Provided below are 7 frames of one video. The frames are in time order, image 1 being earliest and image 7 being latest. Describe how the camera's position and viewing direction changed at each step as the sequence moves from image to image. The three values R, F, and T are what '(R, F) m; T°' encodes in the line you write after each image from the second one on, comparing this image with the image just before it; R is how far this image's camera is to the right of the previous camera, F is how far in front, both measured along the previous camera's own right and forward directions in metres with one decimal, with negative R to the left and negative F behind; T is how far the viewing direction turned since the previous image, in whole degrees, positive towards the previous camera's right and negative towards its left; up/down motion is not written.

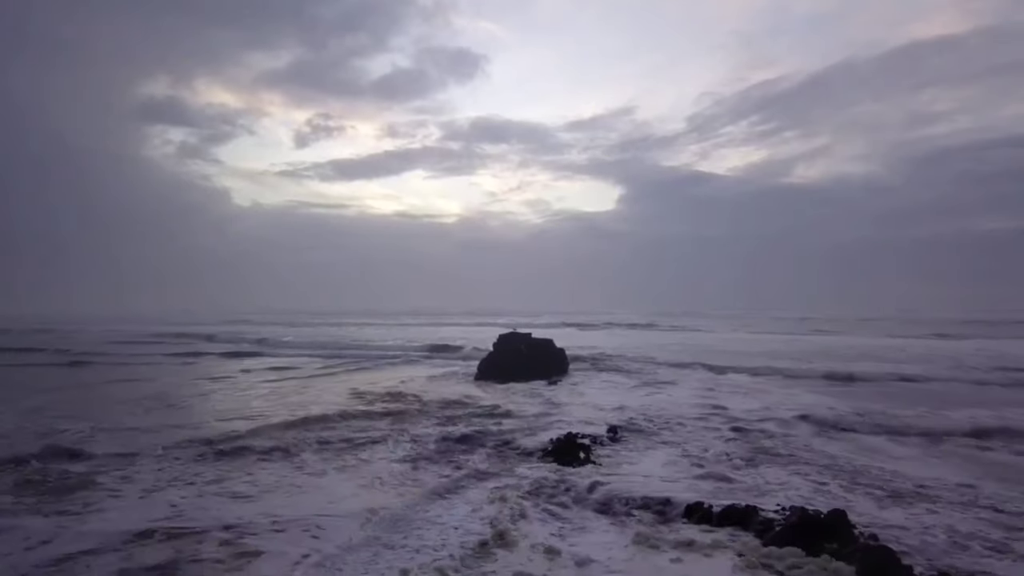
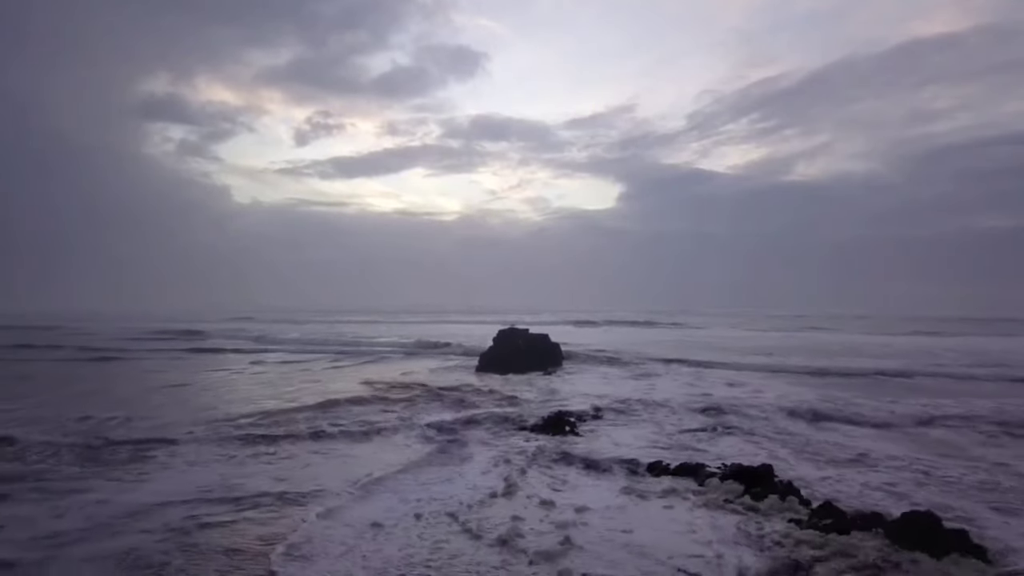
(-0.4, -2.3) m; 0°
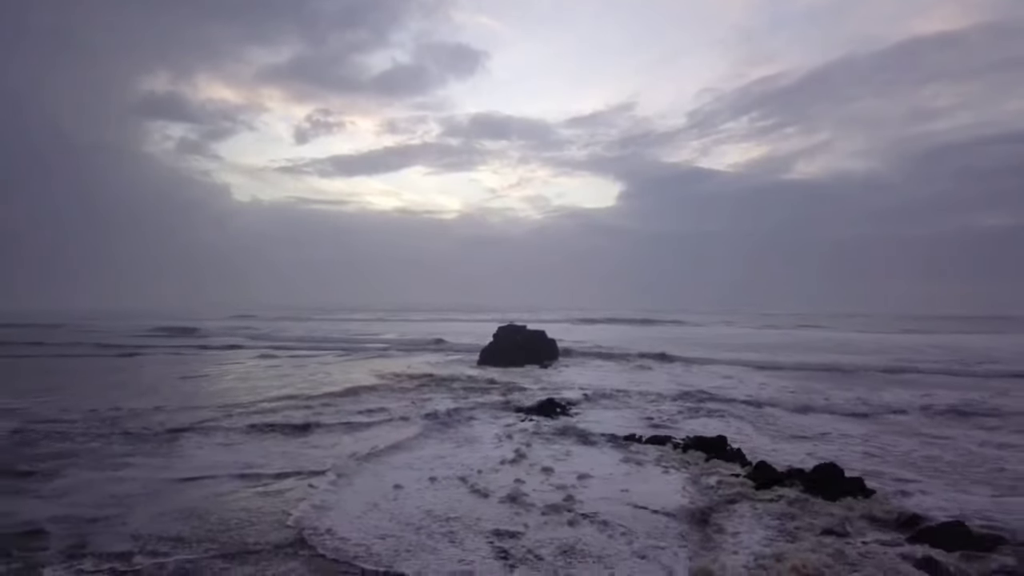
(+0.1, 0.0) m; 0°
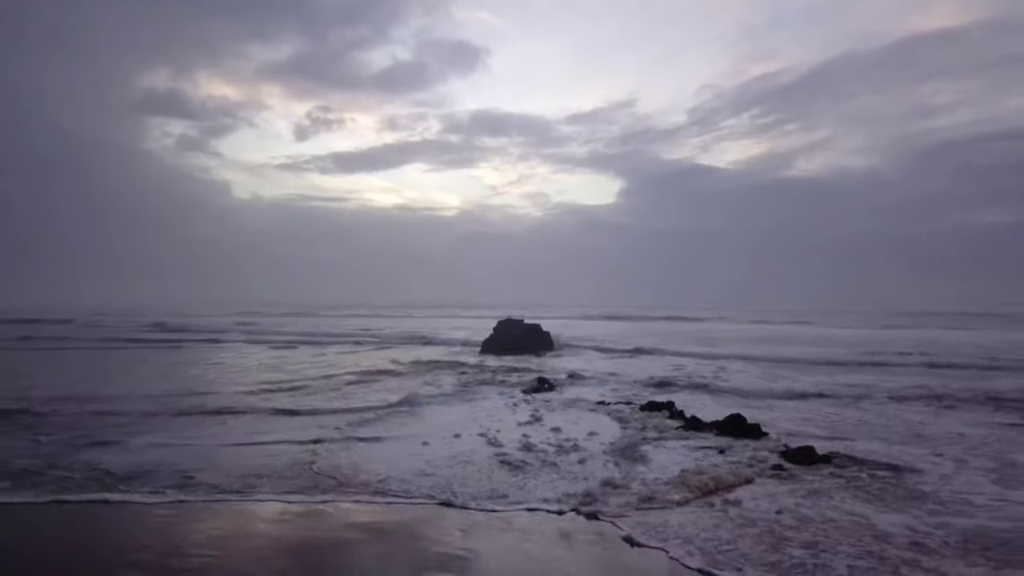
(+0.1, -0.5) m; 0°
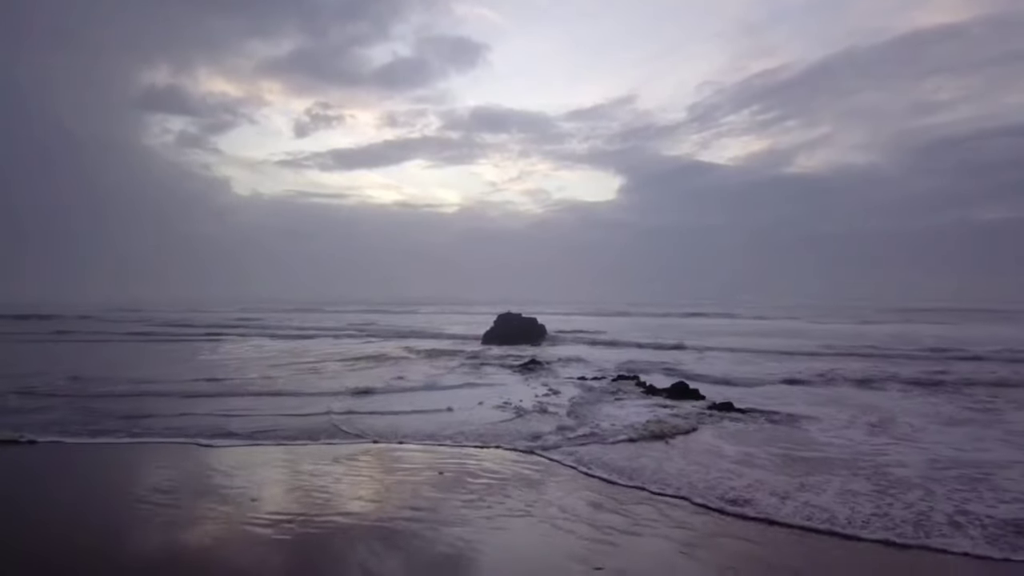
(+0.2, -0.5) m; 0°
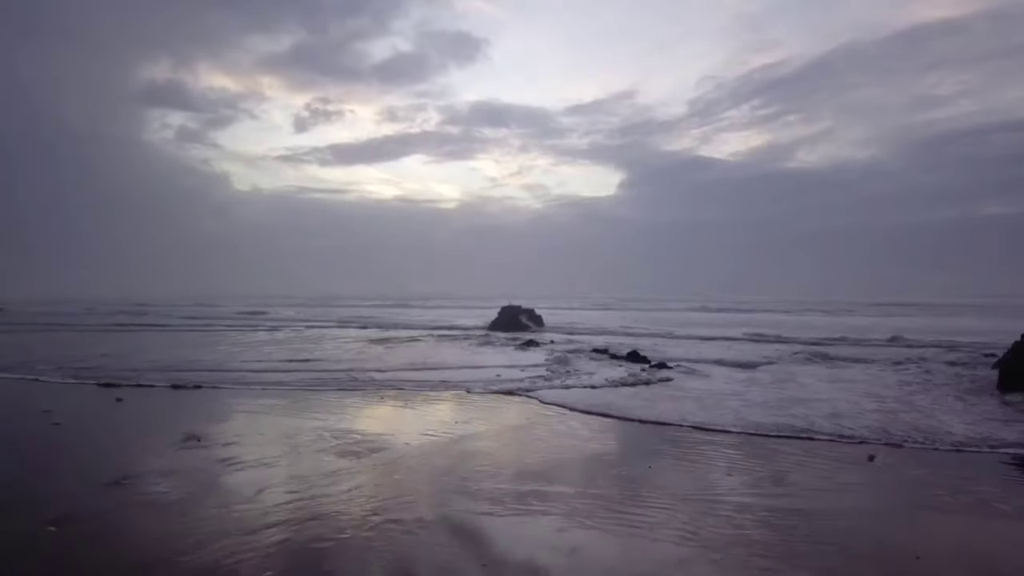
(-0.2, +0.2) m; 0°
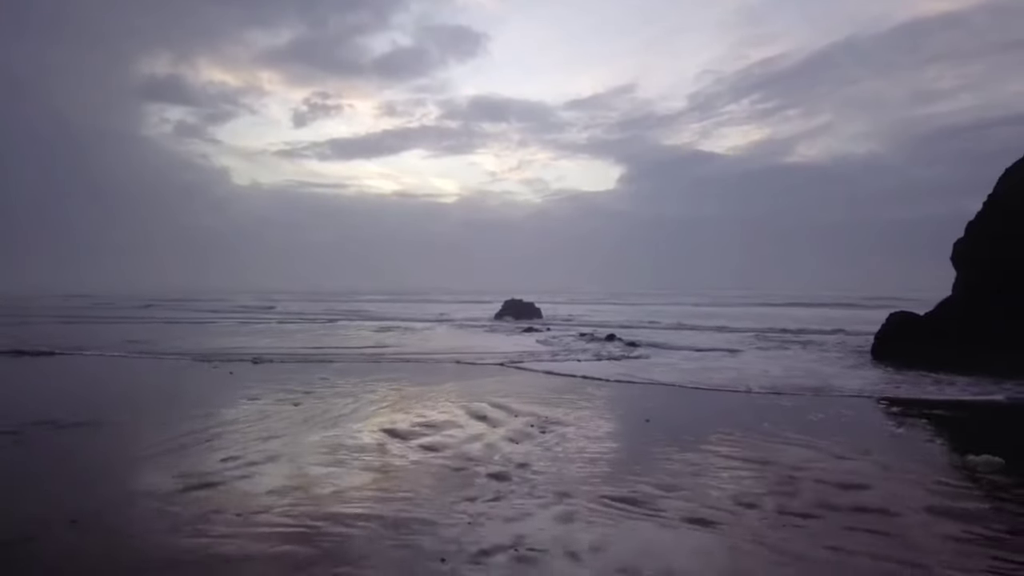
(0.0, -0.4) m; 0°
